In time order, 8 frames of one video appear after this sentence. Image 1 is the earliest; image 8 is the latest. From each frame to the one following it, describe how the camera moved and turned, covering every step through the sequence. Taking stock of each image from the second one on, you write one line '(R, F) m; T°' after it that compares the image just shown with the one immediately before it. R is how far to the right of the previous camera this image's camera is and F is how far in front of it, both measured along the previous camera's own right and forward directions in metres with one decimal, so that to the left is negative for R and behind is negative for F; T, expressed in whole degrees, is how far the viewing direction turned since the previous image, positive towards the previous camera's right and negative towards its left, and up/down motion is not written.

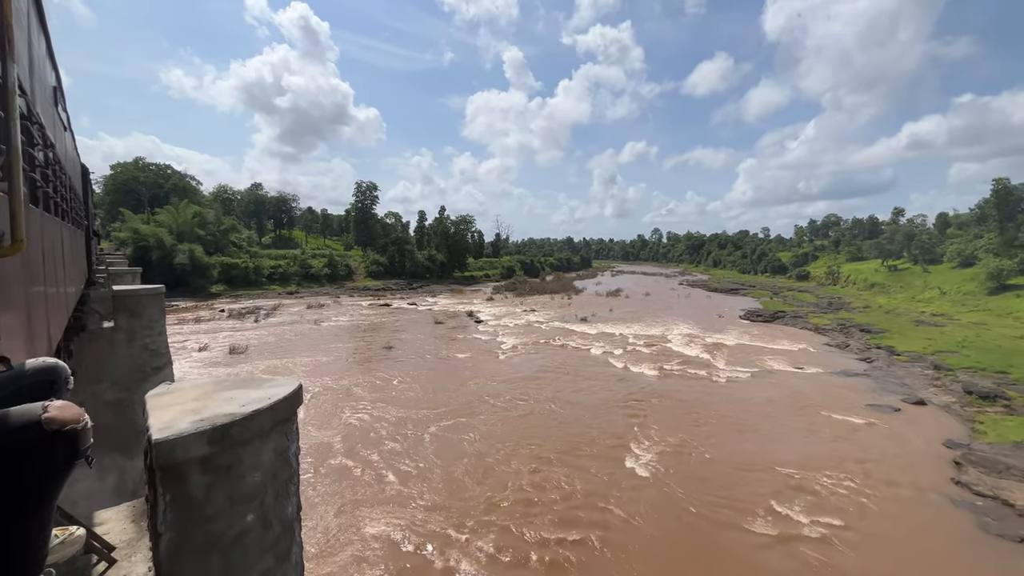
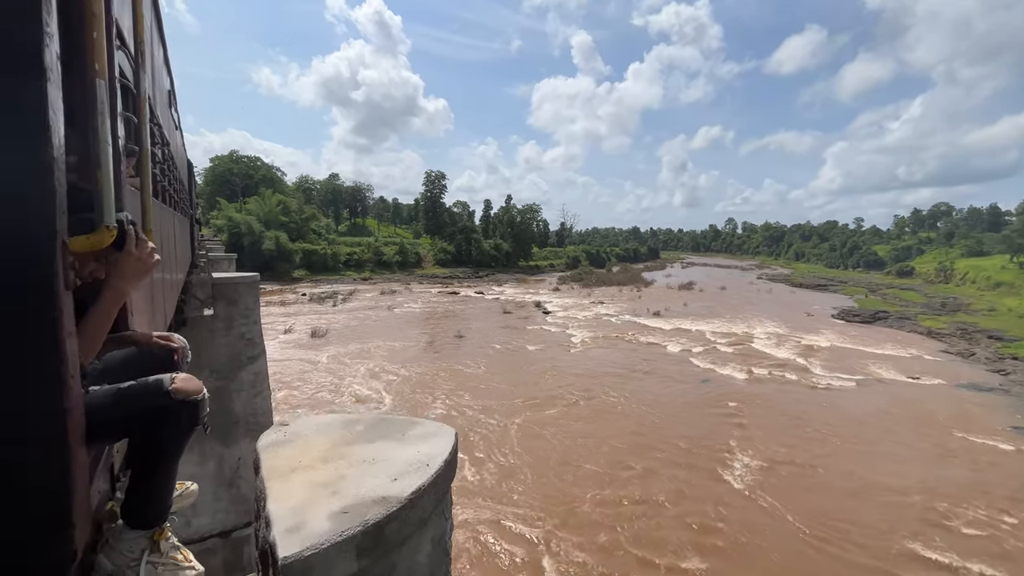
(-0.3, +0.3) m; -7°
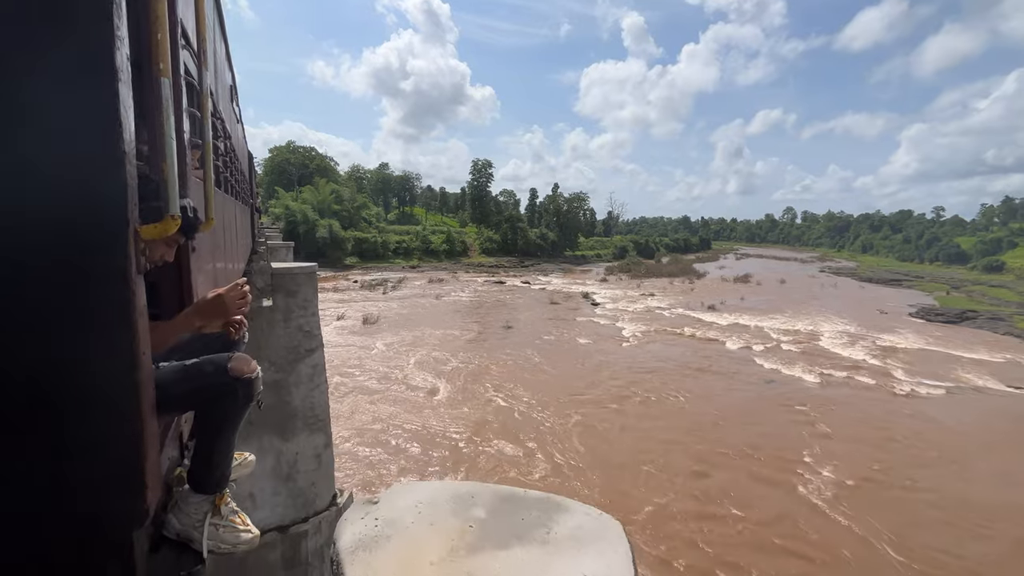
(-0.2, +0.3) m; -5°
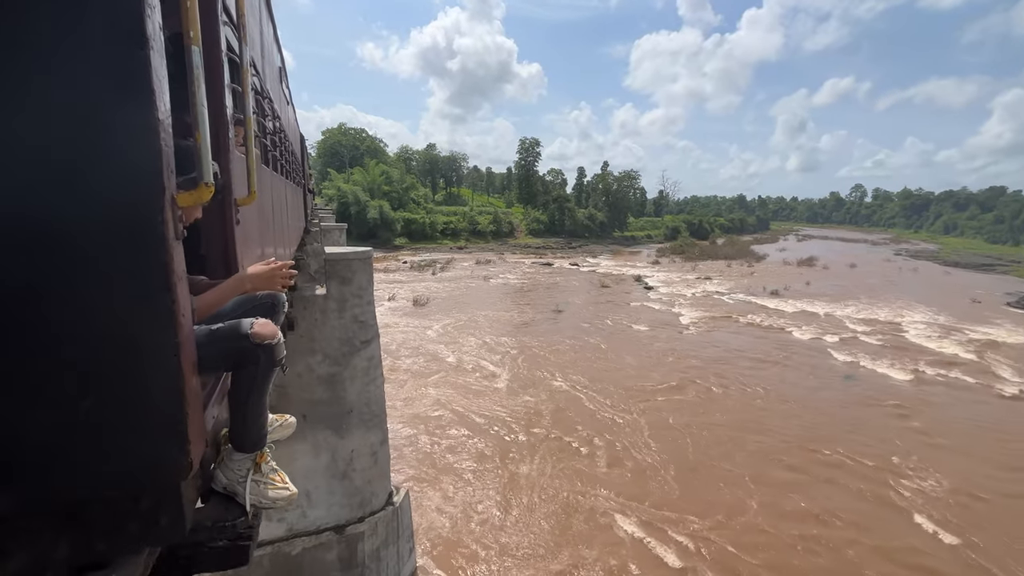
(-0.2, +0.4) m; -5°
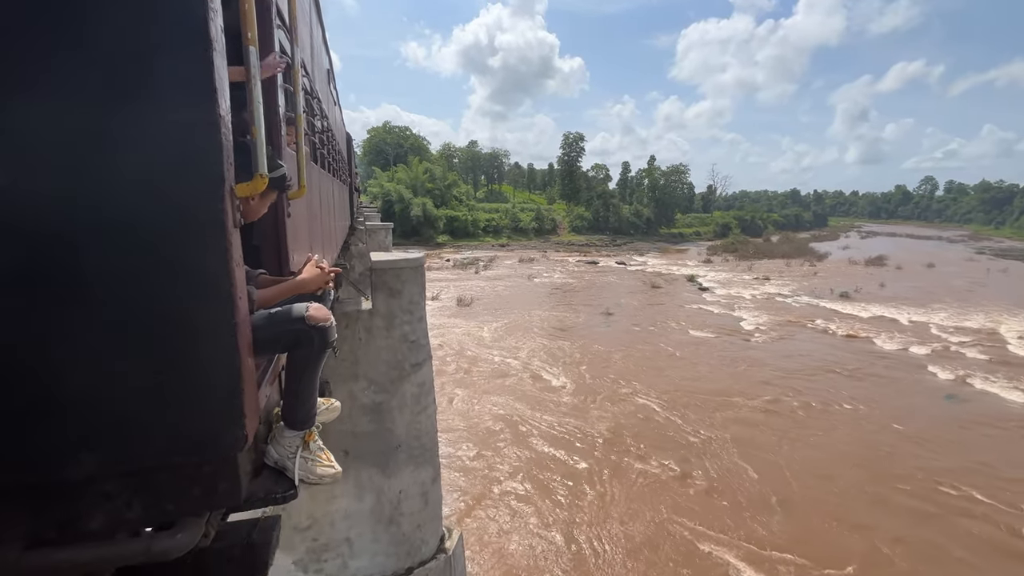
(-0.2, +0.7) m; -4°
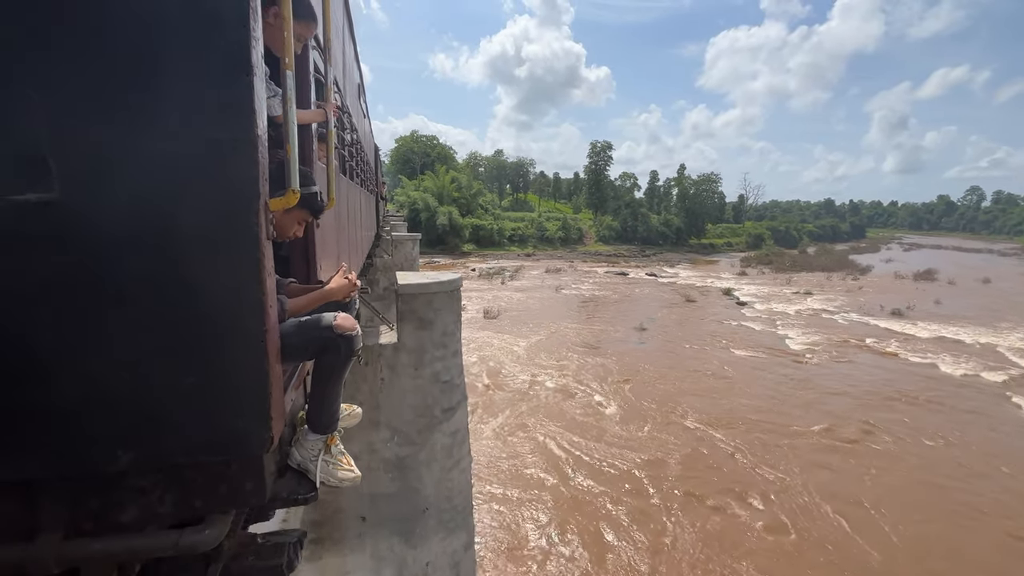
(-0.2, +0.7) m; -3°
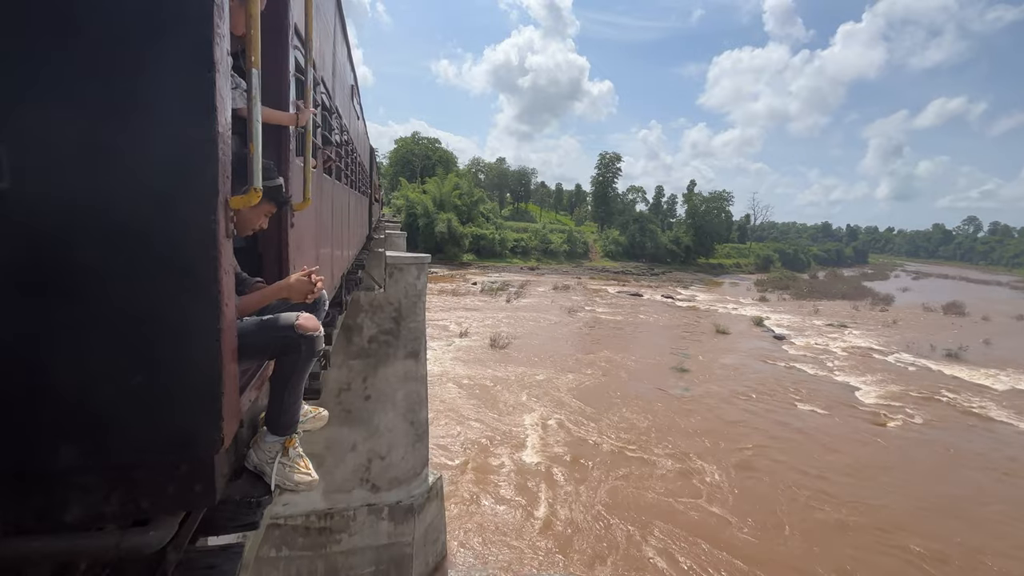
(-0.6, +2.3) m; +1°
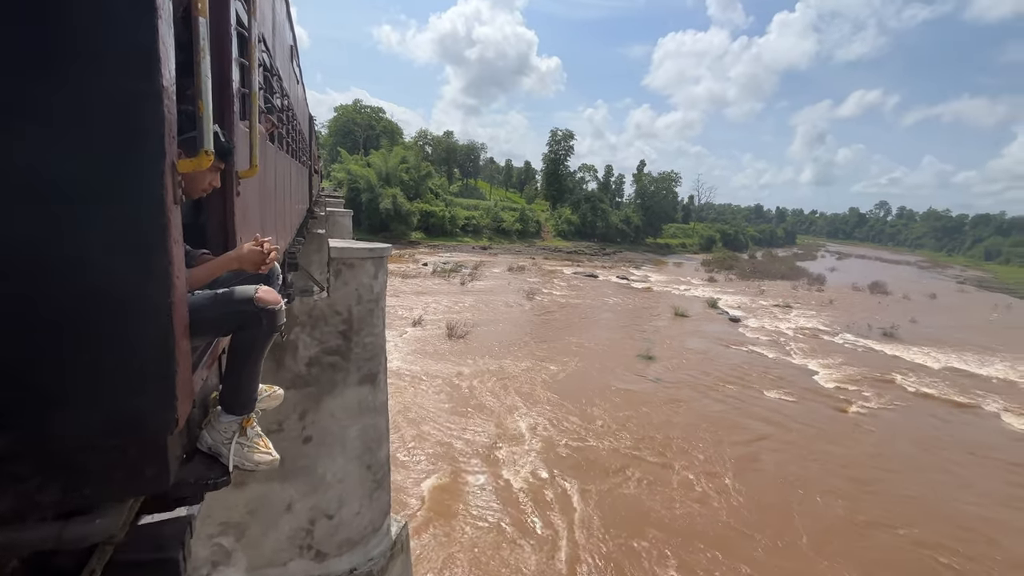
(-0.3, +1.1) m; +6°
